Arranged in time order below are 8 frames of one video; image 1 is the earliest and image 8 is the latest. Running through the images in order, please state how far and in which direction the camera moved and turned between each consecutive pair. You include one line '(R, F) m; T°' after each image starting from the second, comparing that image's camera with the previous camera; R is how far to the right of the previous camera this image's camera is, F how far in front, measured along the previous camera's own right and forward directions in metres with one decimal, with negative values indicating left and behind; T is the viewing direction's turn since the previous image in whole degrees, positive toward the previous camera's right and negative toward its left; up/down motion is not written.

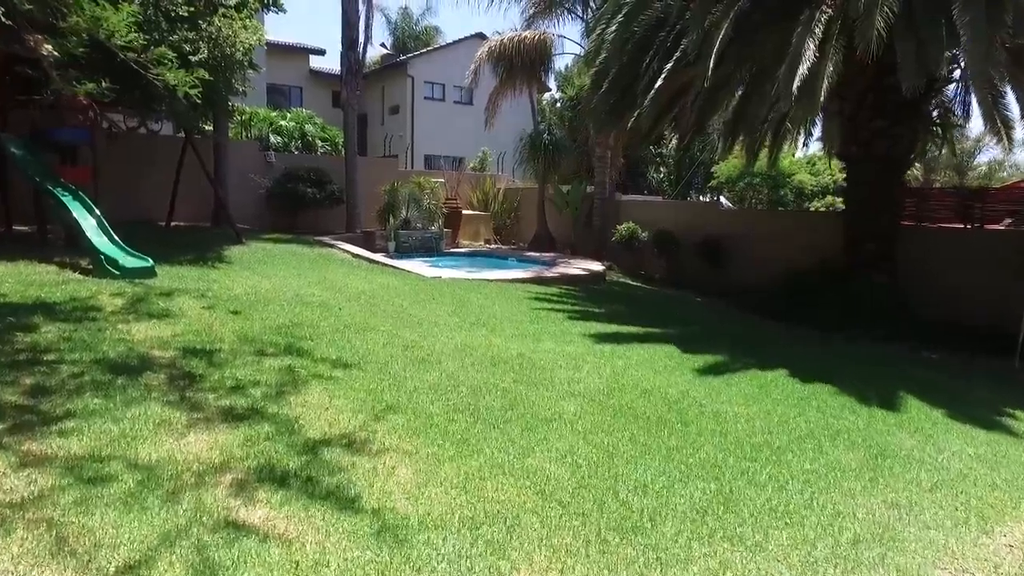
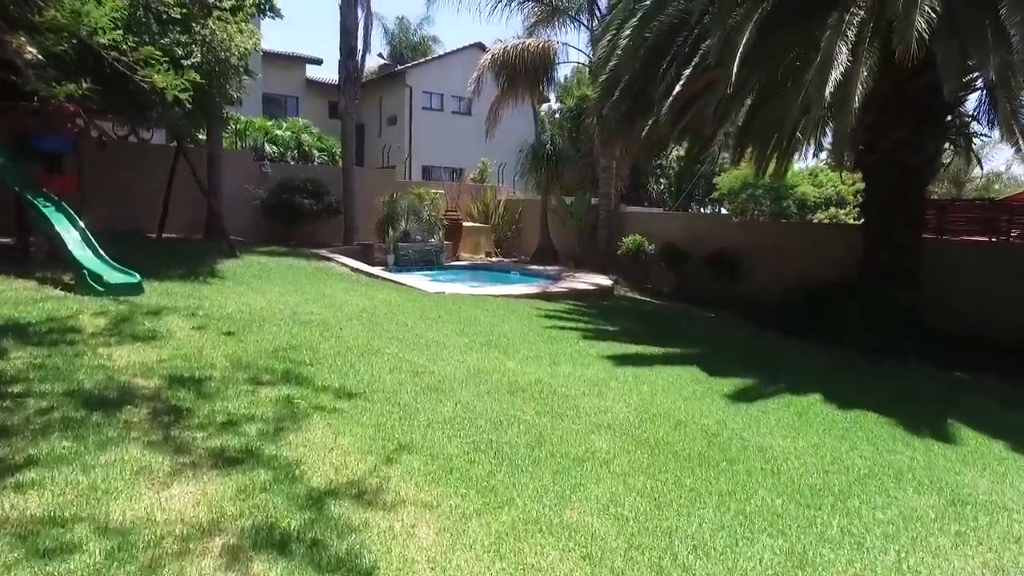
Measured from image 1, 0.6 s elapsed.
(-0.2, +0.6) m; 0°
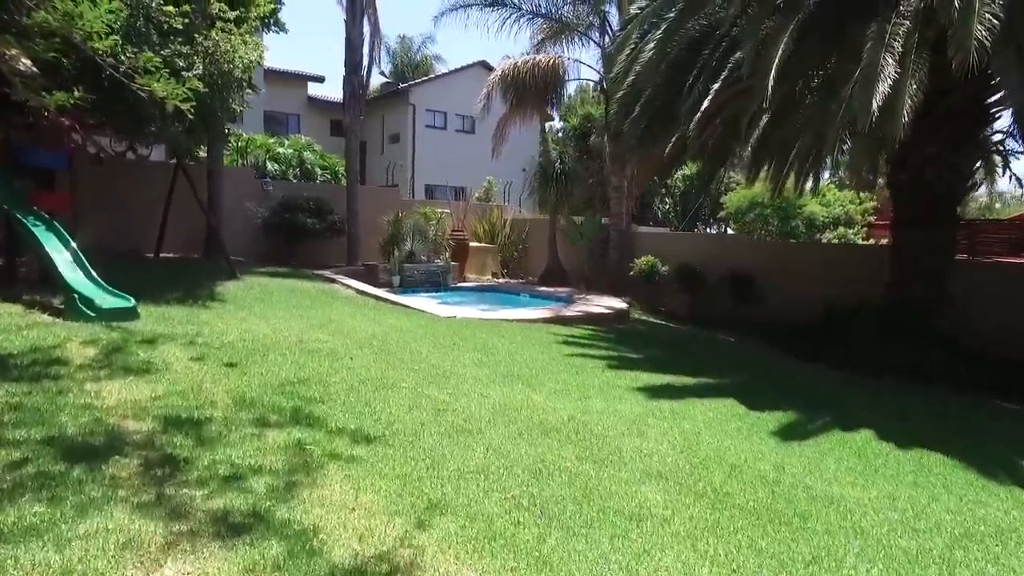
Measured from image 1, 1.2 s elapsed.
(-0.3, +0.6) m; 0°
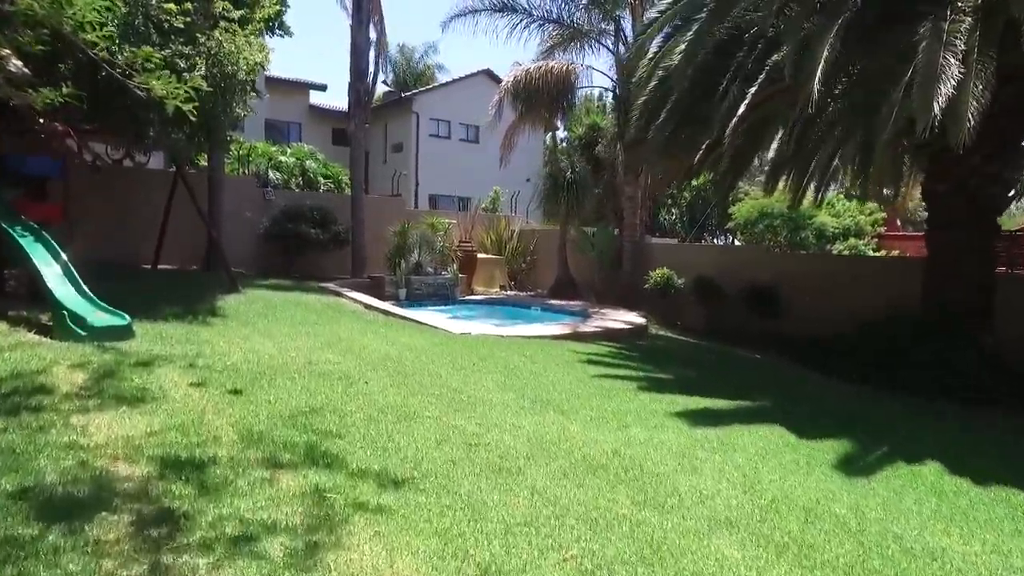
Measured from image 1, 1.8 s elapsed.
(-0.3, +0.6) m; 0°
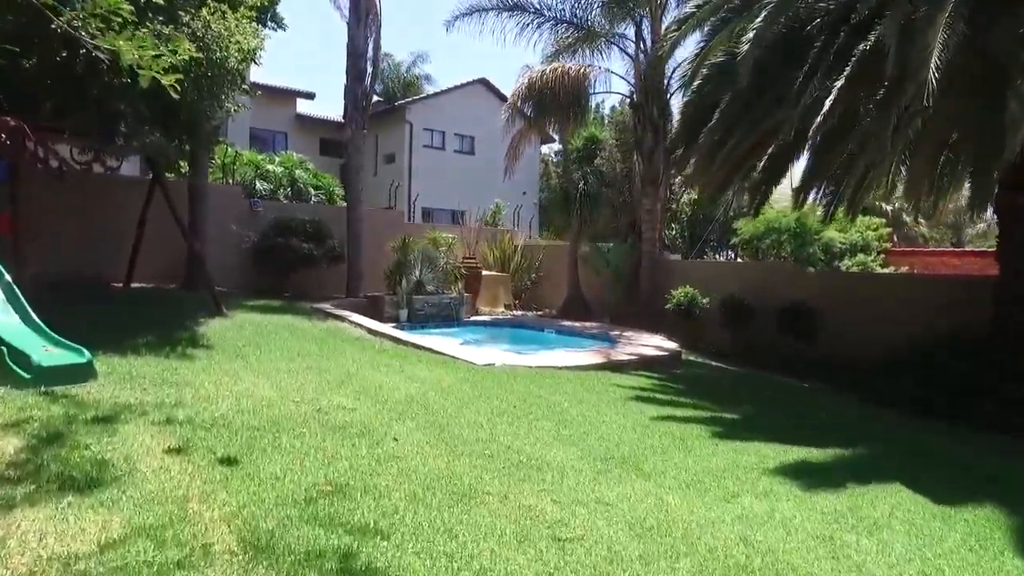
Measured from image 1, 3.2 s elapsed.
(-0.6, +1.4) m; +2°
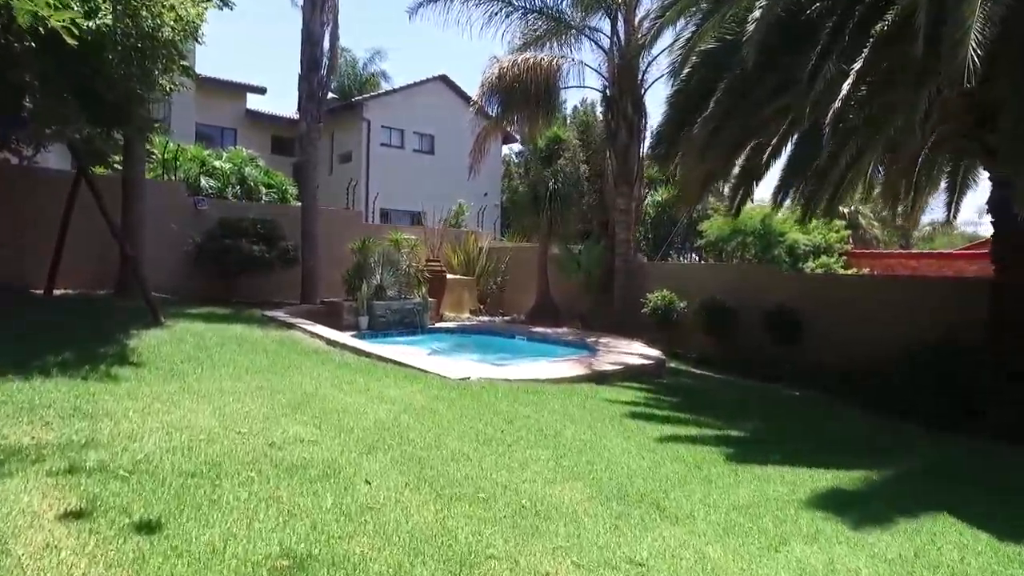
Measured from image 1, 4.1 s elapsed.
(-0.3, +0.9) m; +4°
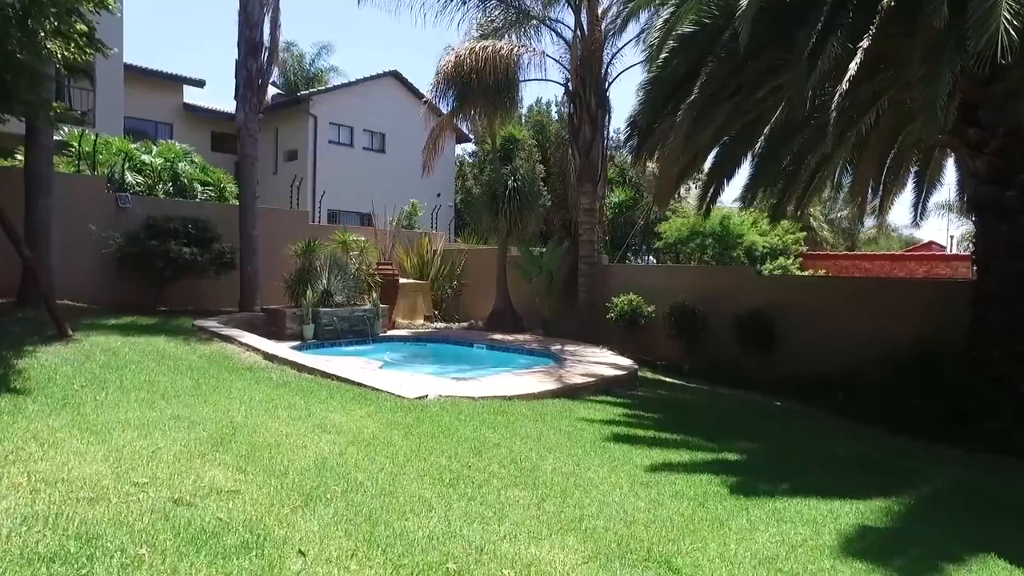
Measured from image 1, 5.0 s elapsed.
(-0.1, +0.9) m; +4°
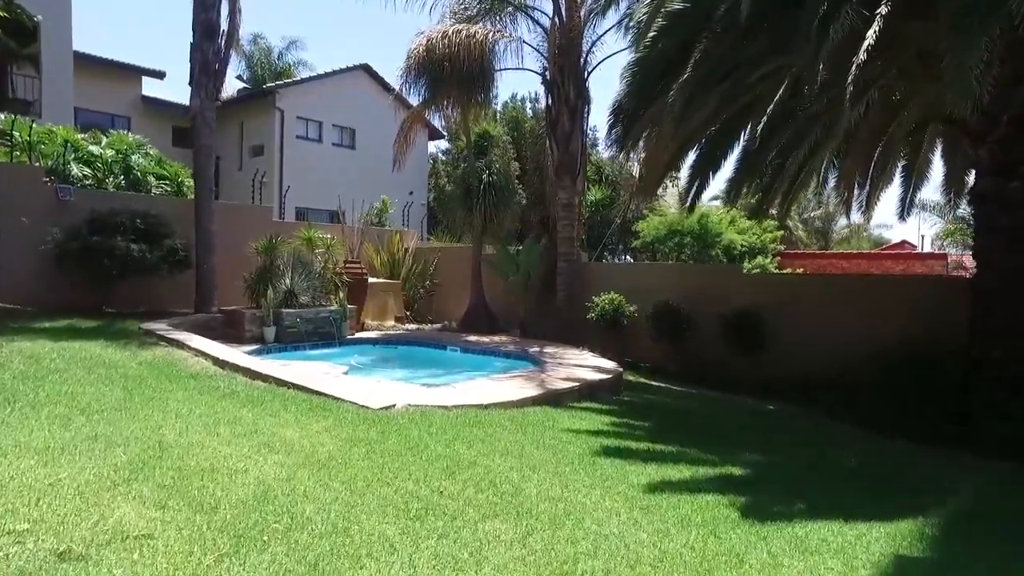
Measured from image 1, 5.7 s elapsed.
(0.0, +0.7) m; +2°
